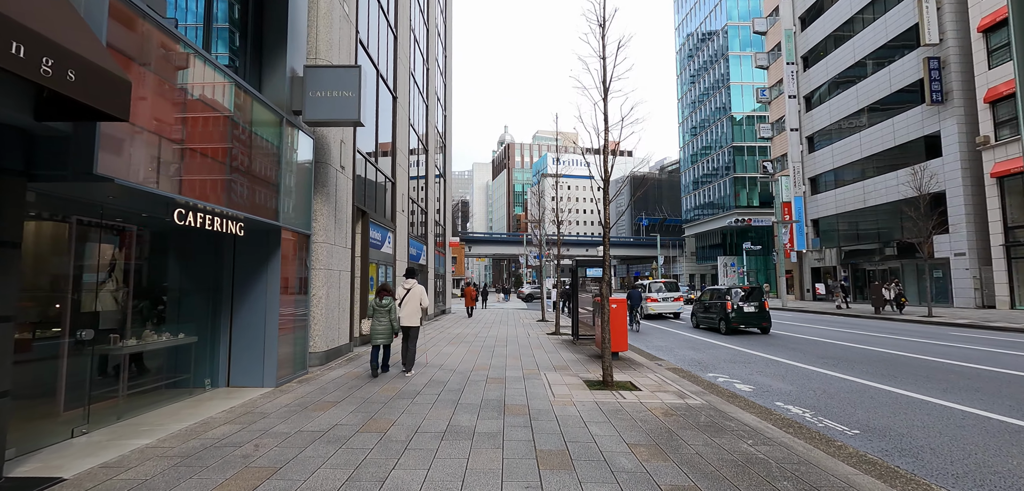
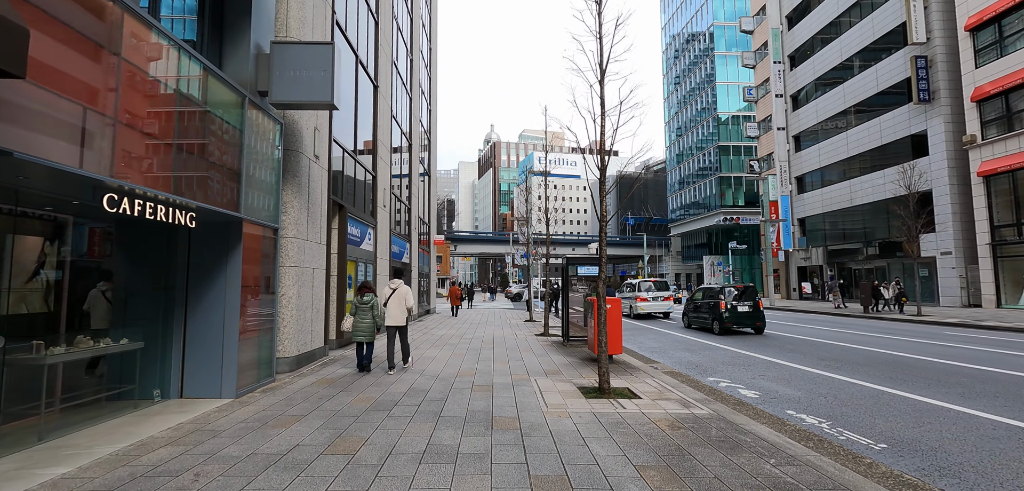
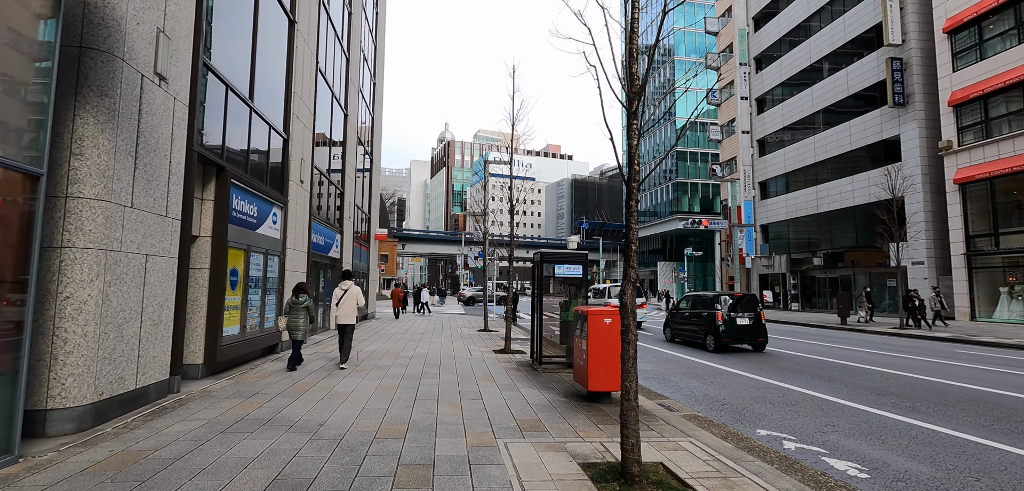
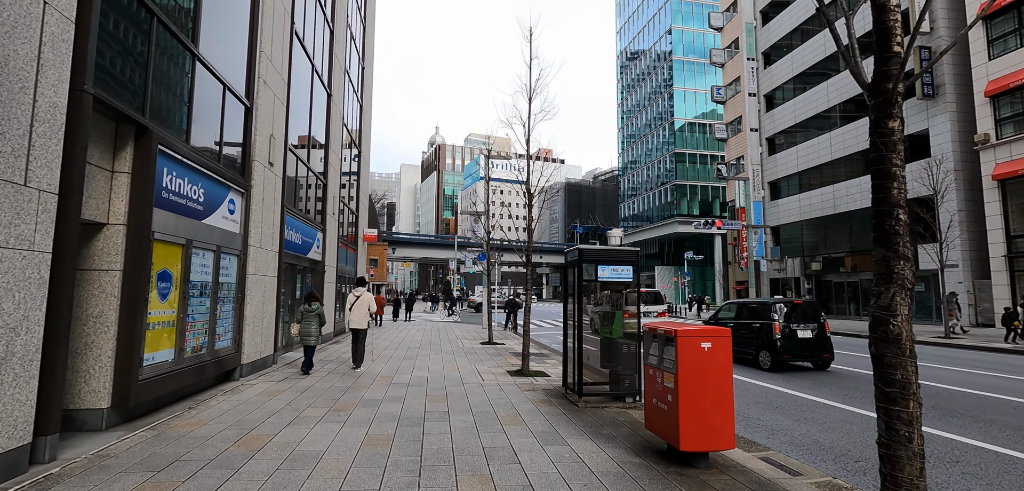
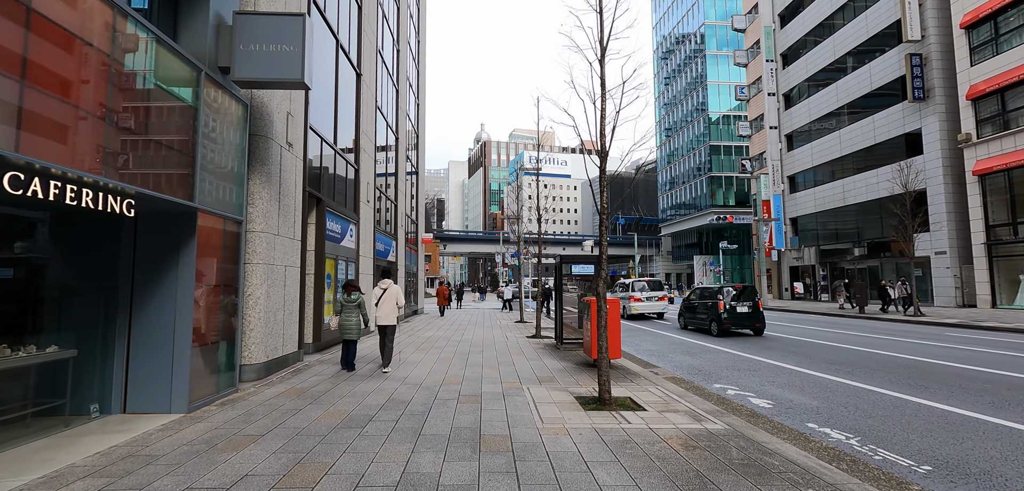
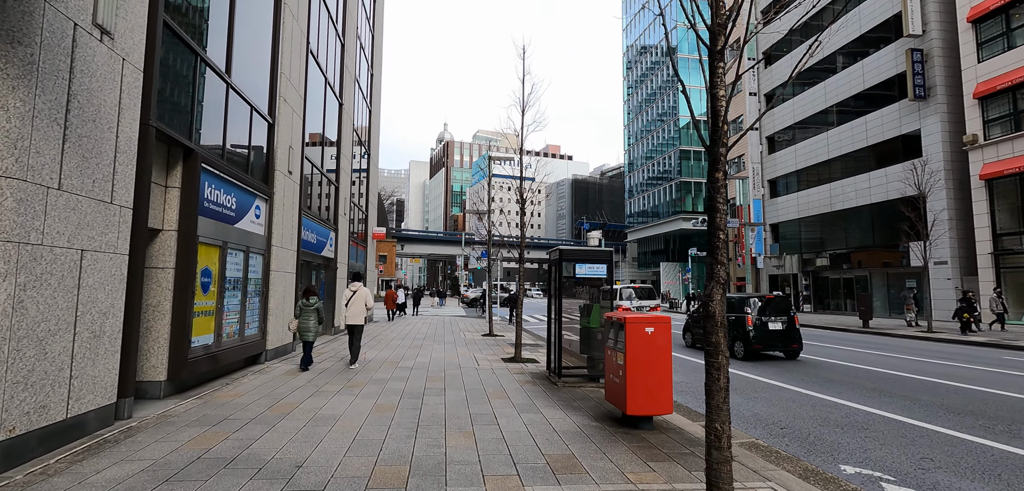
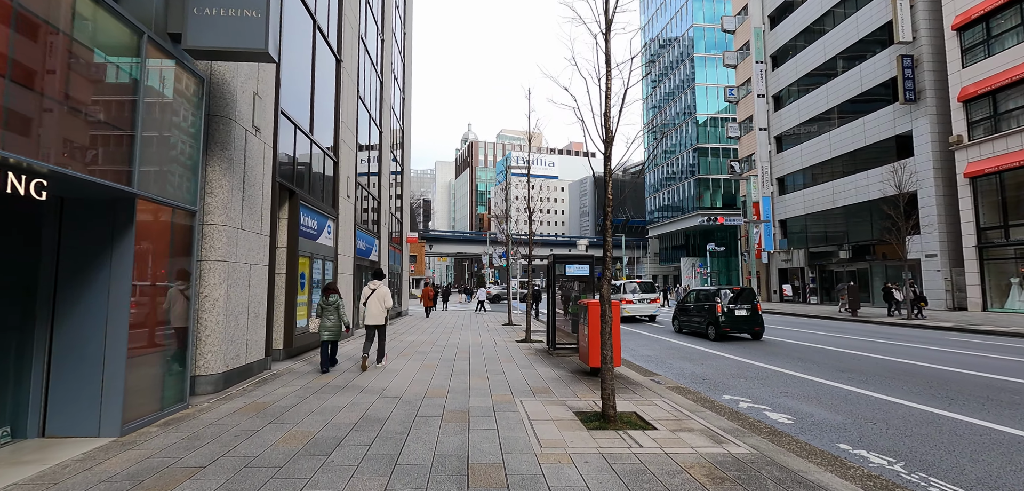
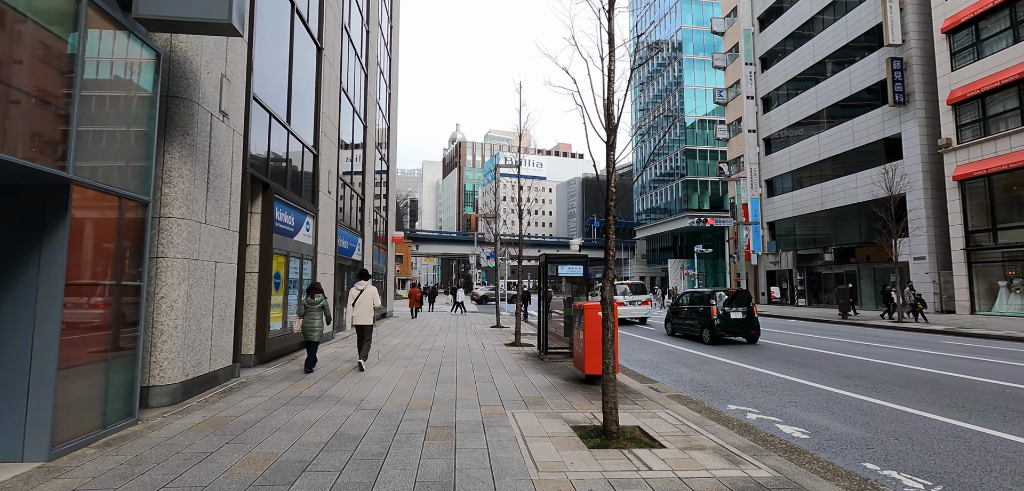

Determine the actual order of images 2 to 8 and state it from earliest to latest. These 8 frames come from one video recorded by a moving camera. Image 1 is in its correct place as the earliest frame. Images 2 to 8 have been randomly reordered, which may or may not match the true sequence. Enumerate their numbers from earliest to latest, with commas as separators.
2, 5, 7, 8, 3, 6, 4
